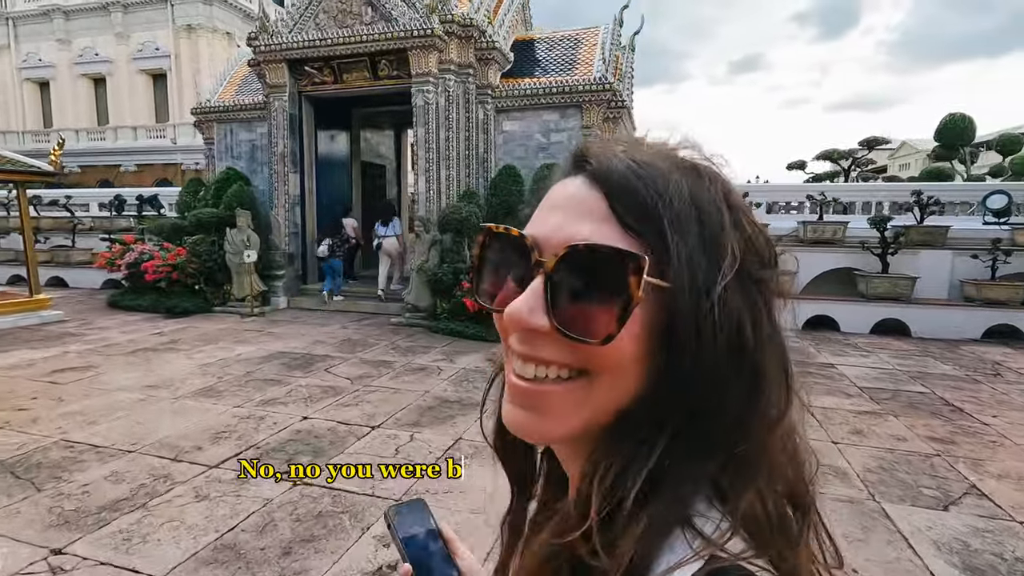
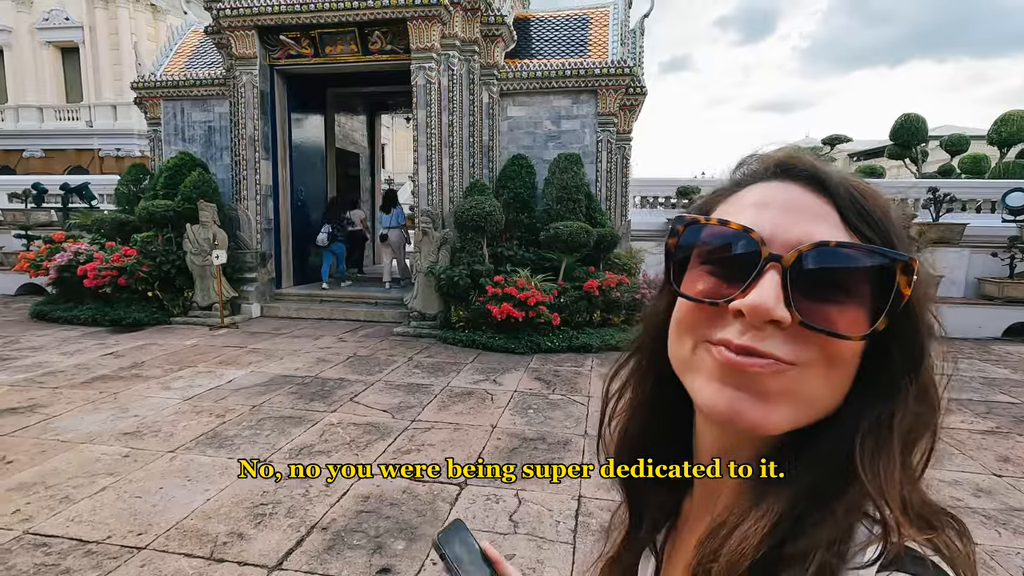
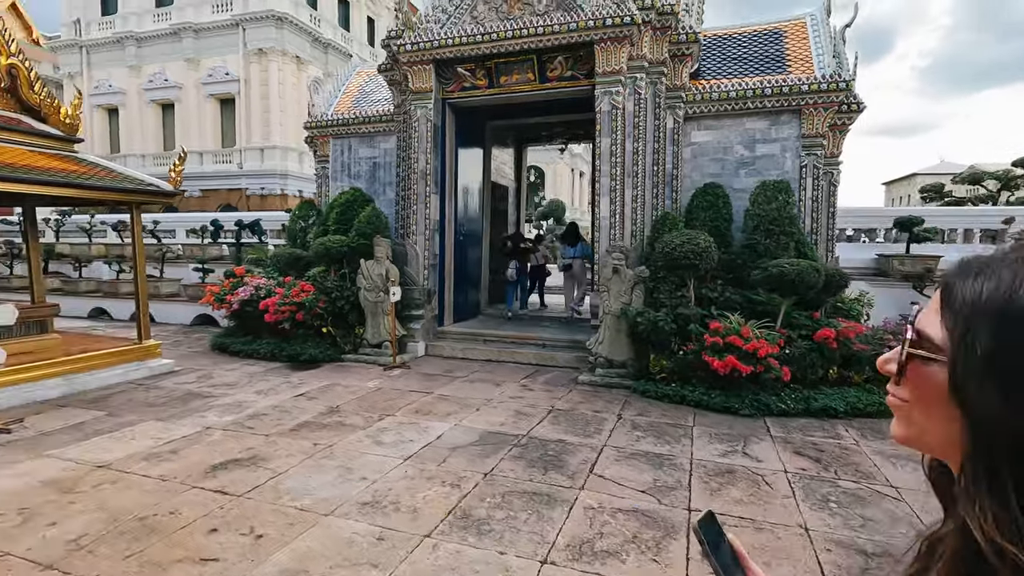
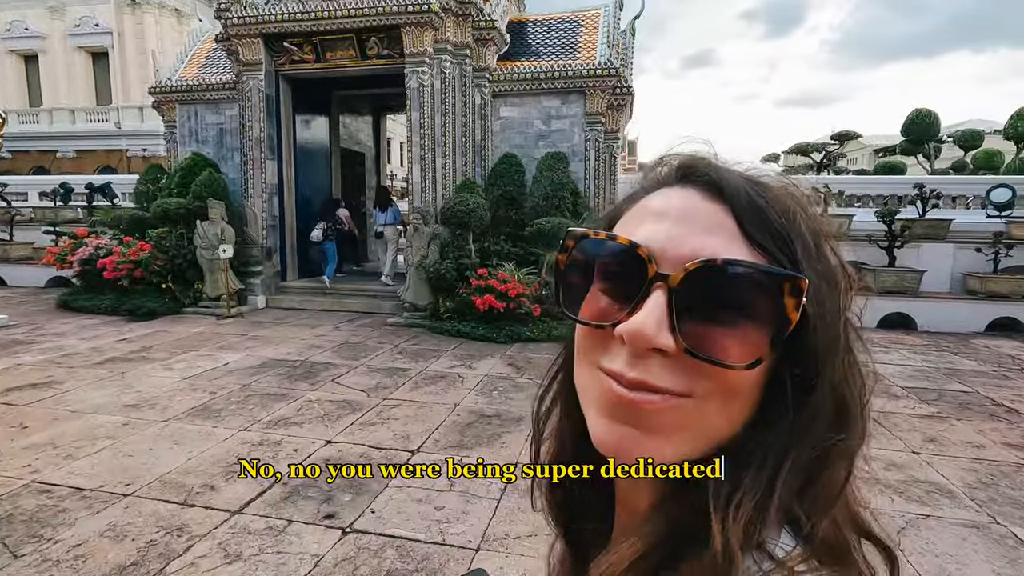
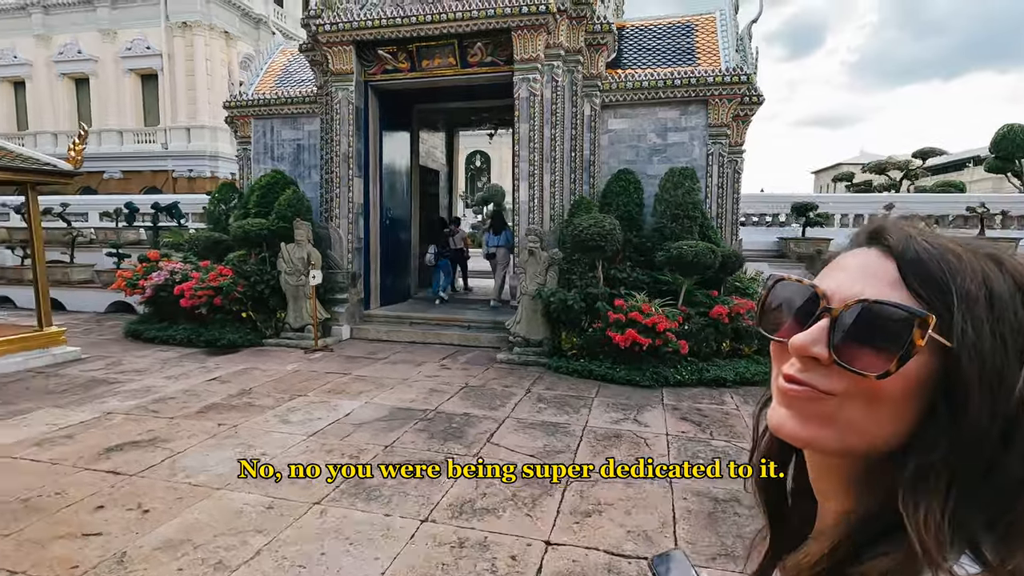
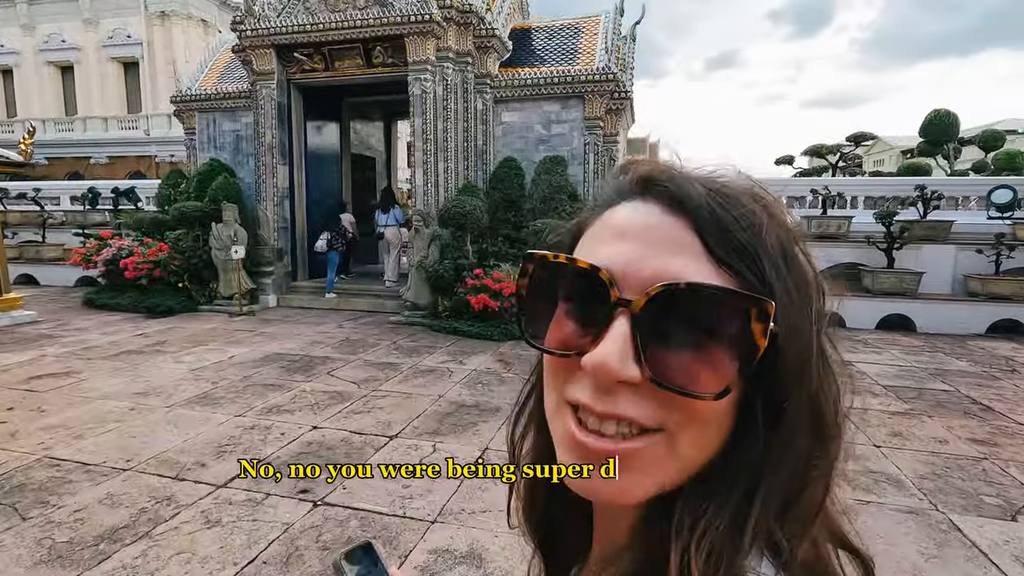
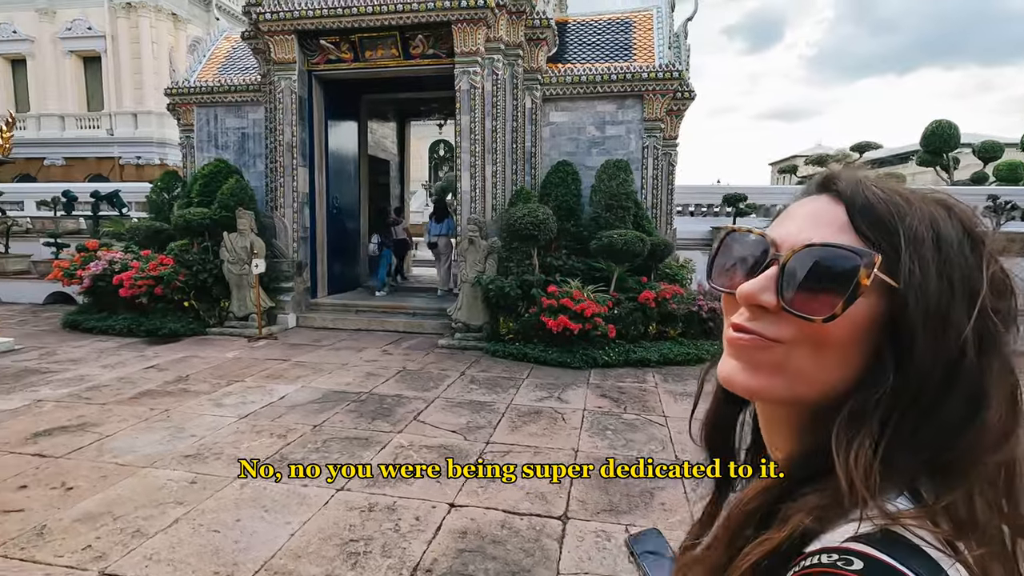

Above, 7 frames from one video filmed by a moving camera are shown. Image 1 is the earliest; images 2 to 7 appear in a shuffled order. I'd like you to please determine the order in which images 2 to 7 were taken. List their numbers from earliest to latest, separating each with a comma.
6, 4, 2, 7, 5, 3
